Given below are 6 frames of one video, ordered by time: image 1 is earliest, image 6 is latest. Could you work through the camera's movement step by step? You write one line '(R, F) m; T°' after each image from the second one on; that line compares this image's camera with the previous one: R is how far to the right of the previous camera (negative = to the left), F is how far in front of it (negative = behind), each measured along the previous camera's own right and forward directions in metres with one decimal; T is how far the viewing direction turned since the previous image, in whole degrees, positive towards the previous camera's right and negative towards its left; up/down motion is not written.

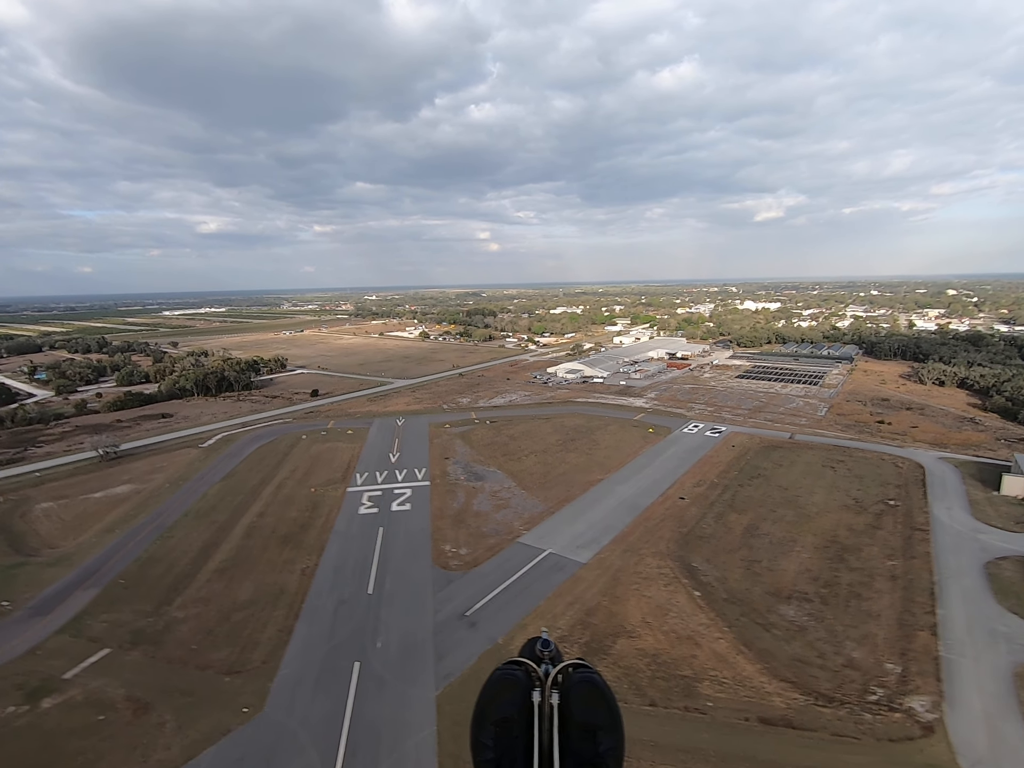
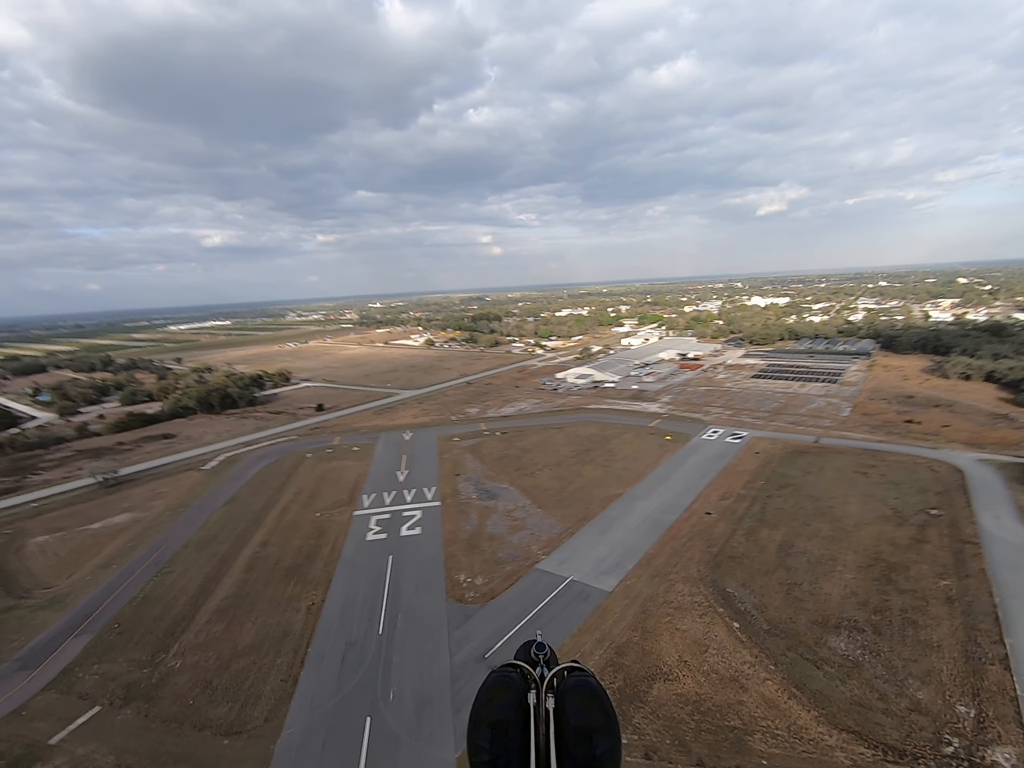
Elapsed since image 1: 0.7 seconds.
(-0.2, +1.0) m; -1°
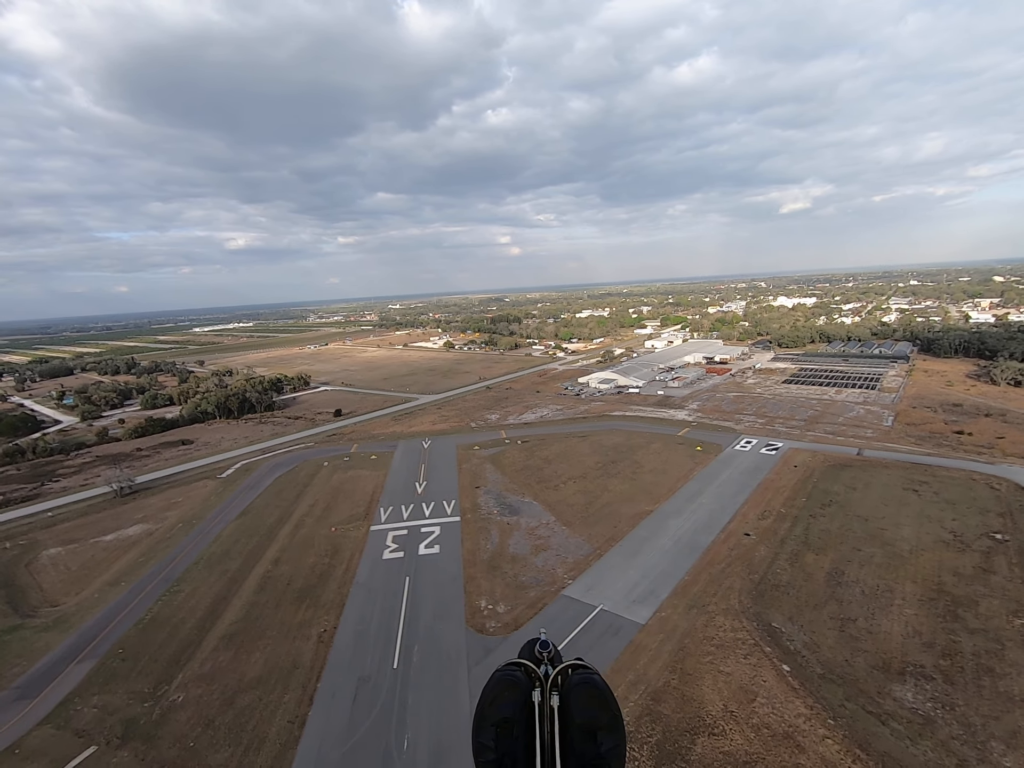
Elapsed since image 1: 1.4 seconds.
(-0.1, +1.0) m; -2°
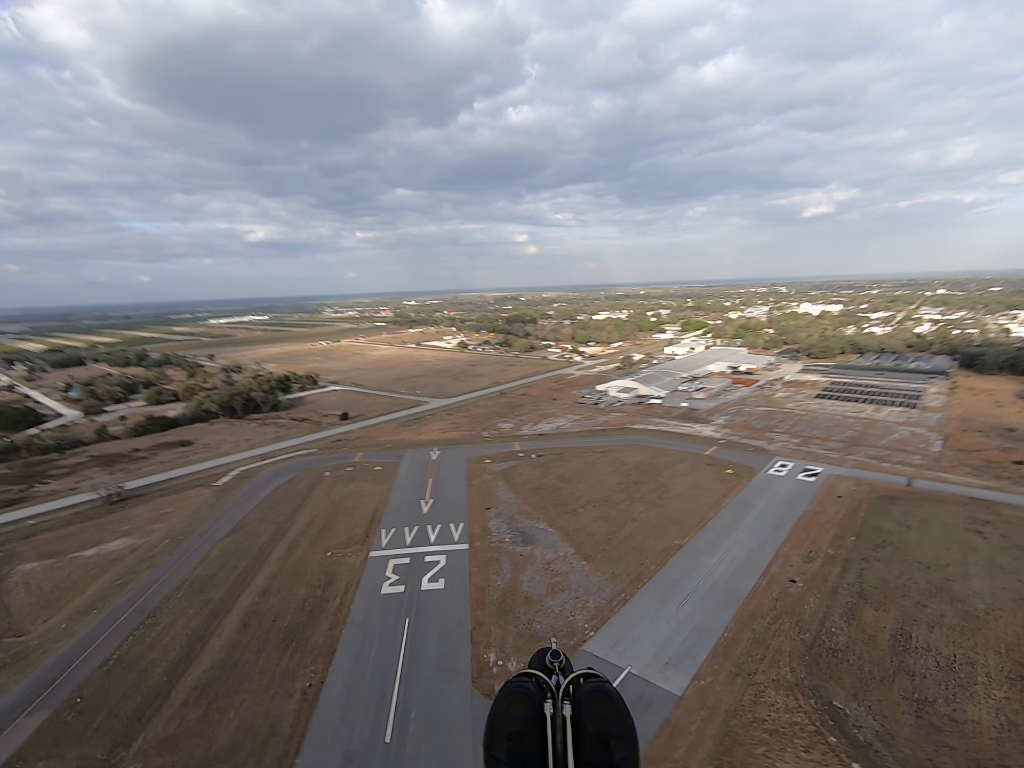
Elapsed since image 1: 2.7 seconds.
(-0.2, +1.8) m; -1°
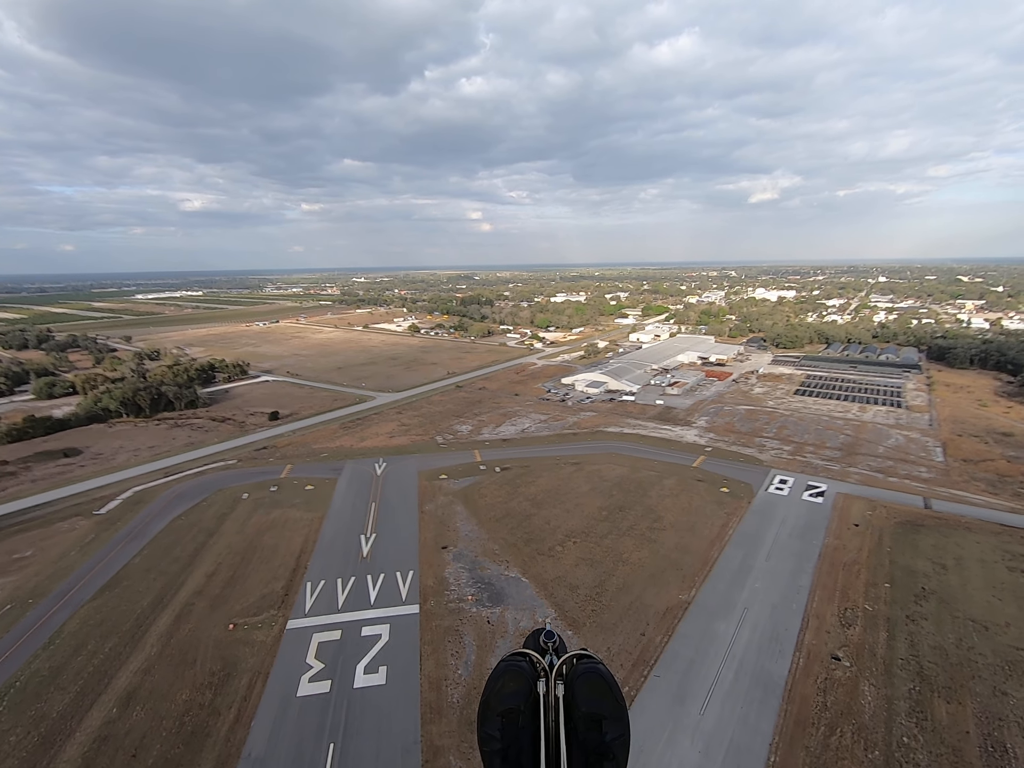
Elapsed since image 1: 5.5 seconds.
(-0.3, +4.0) m; +5°
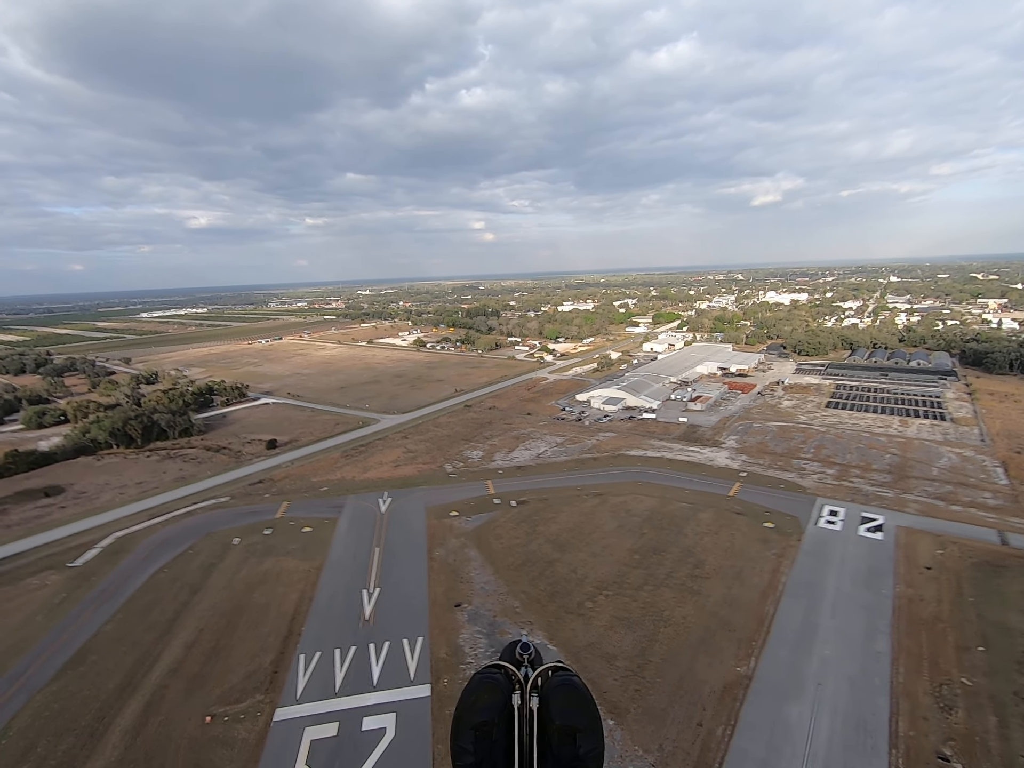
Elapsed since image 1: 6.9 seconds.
(-0.3, +2.0) m; -1°
